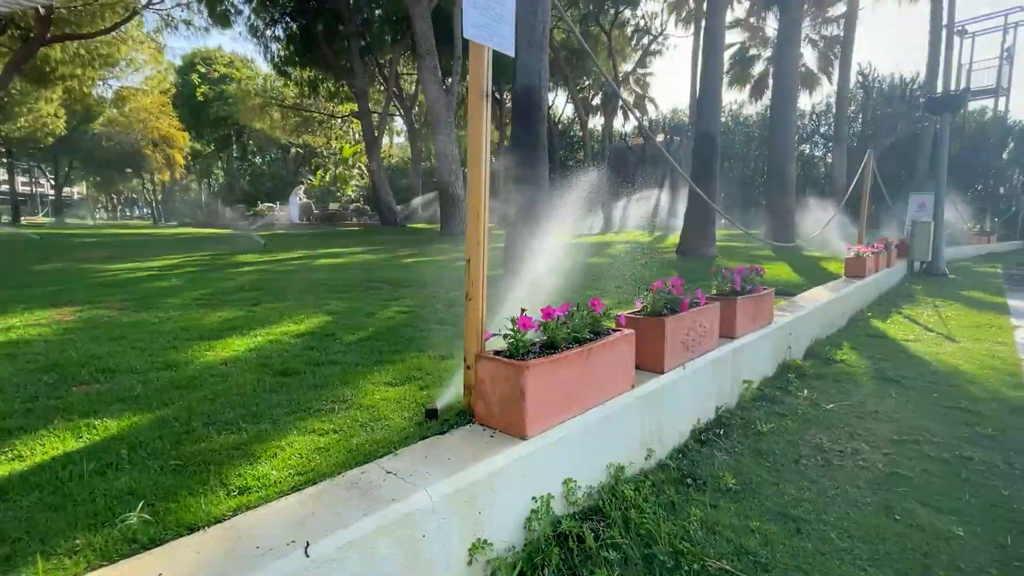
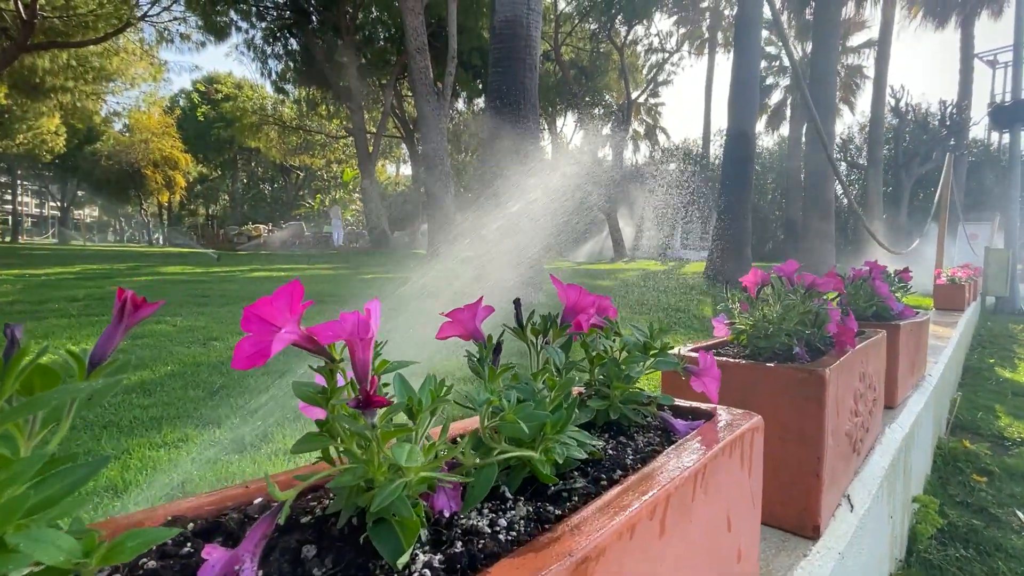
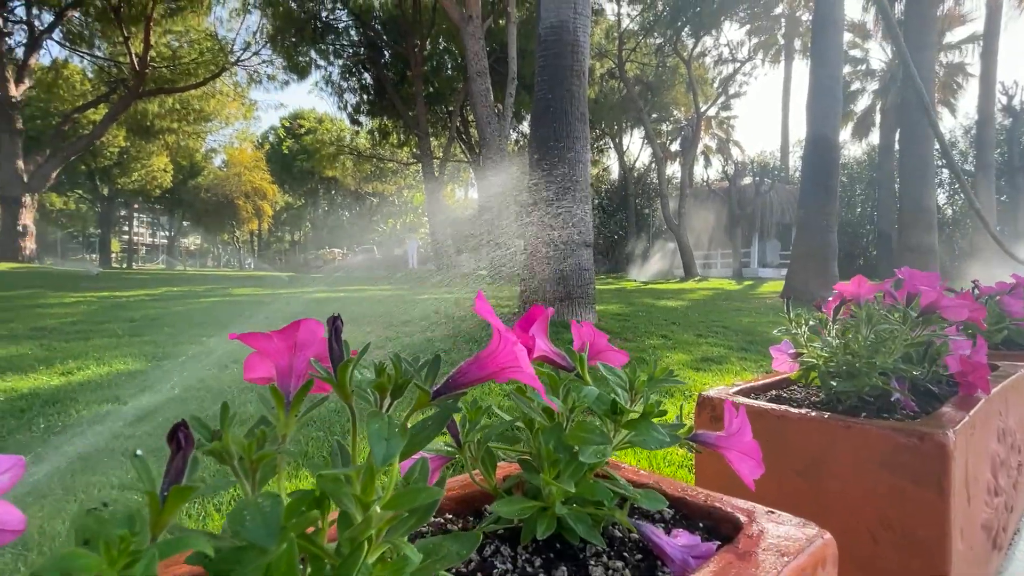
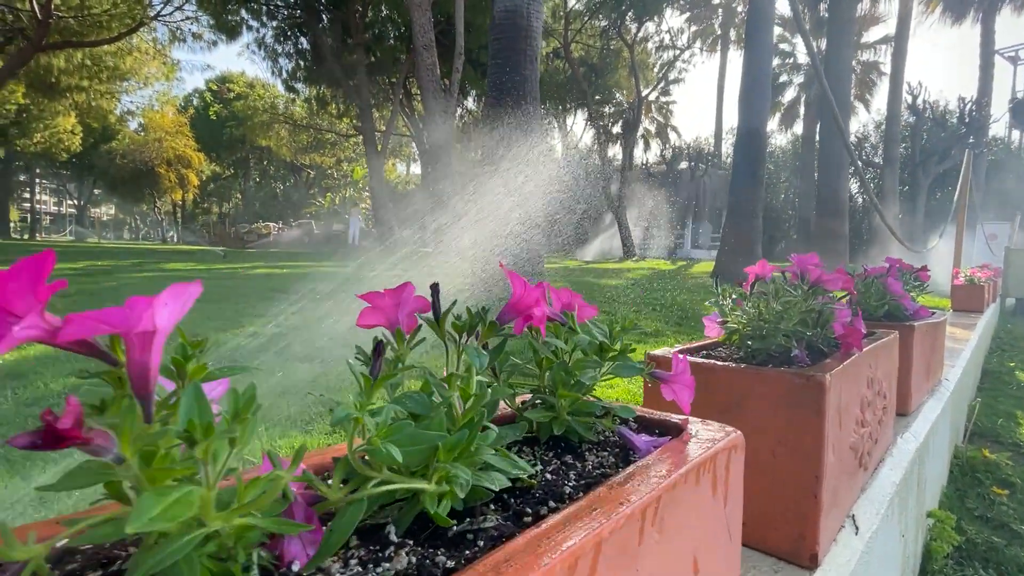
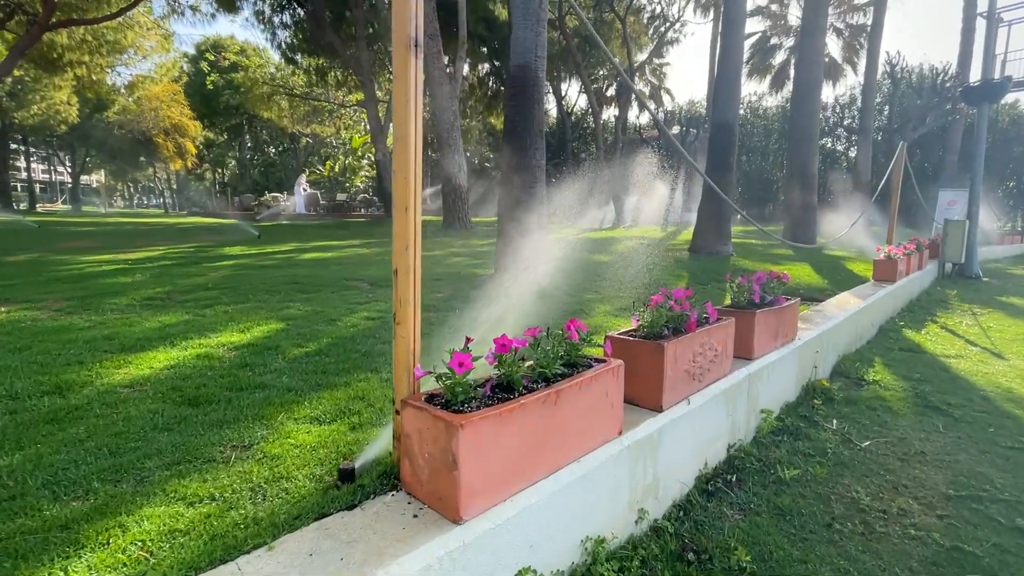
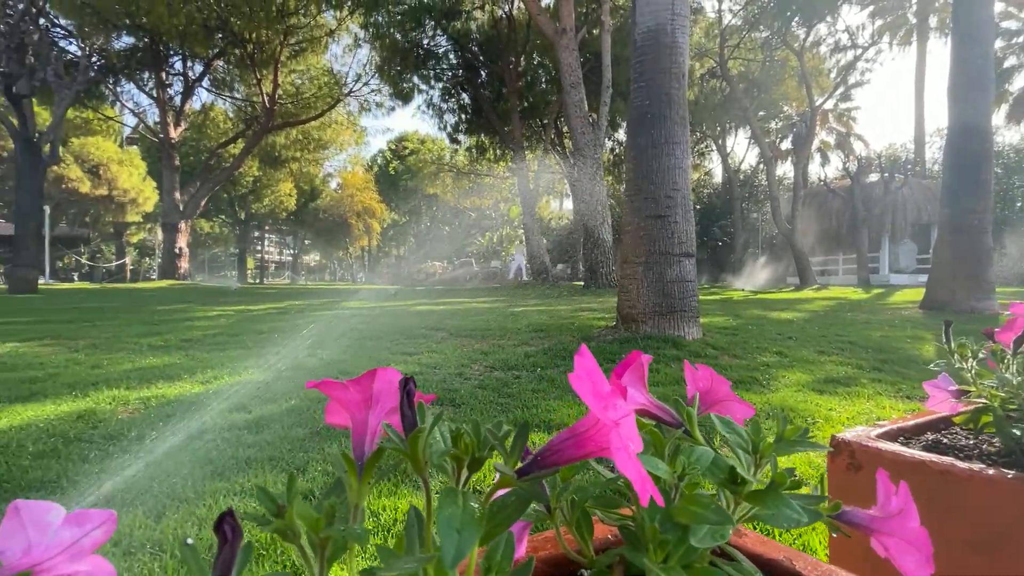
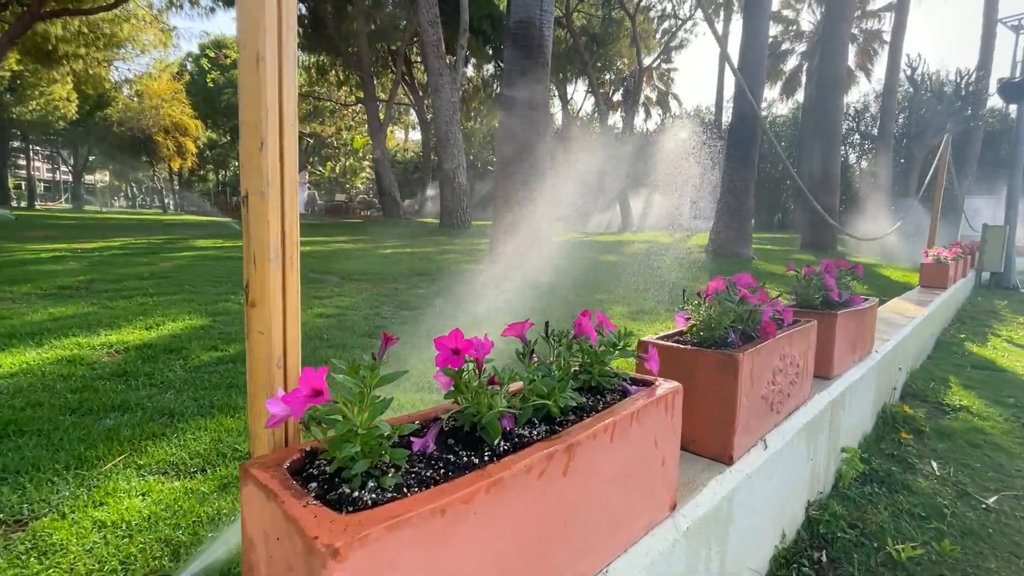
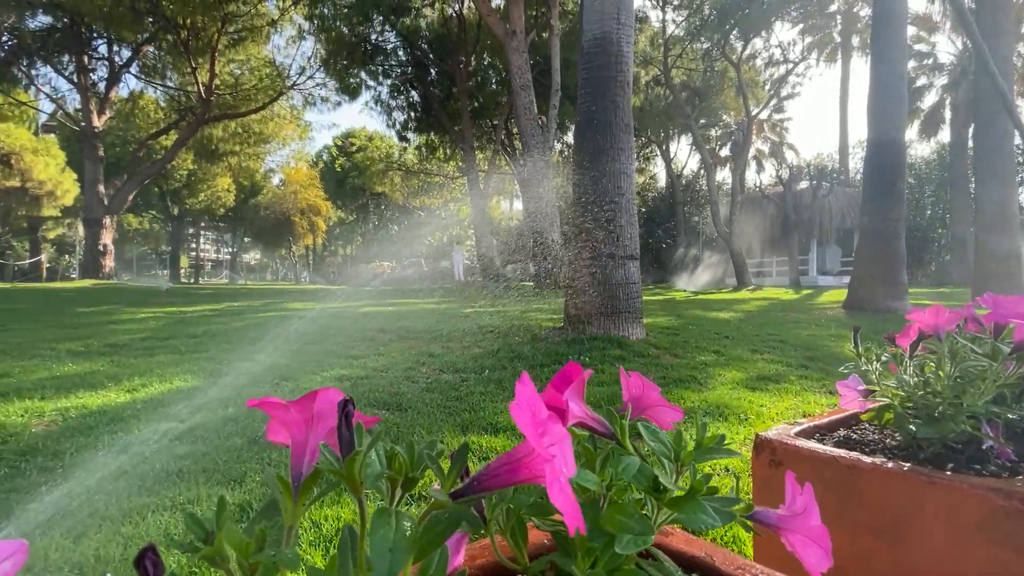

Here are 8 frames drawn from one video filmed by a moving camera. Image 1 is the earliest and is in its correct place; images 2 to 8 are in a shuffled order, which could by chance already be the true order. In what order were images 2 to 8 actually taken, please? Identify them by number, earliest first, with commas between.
5, 7, 2, 4, 3, 8, 6
